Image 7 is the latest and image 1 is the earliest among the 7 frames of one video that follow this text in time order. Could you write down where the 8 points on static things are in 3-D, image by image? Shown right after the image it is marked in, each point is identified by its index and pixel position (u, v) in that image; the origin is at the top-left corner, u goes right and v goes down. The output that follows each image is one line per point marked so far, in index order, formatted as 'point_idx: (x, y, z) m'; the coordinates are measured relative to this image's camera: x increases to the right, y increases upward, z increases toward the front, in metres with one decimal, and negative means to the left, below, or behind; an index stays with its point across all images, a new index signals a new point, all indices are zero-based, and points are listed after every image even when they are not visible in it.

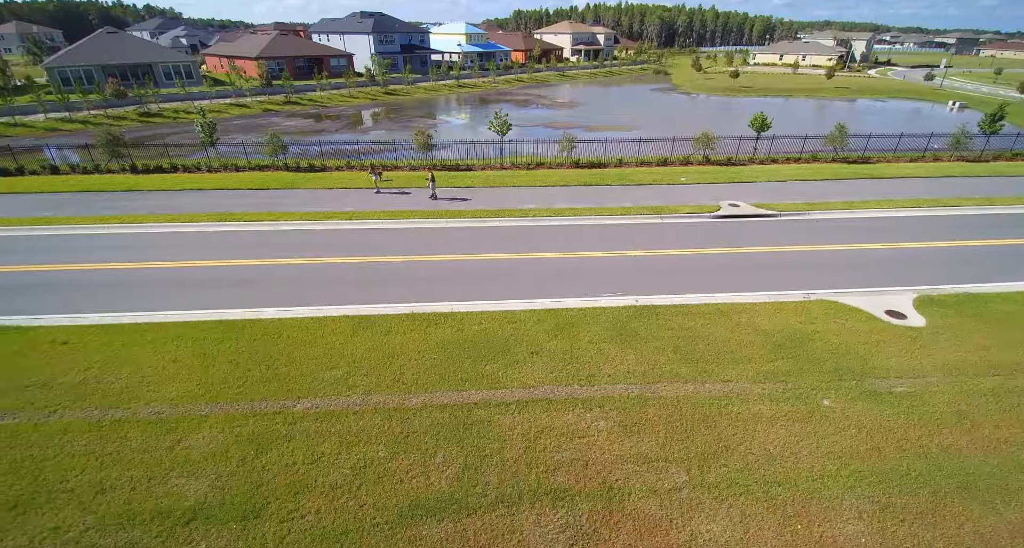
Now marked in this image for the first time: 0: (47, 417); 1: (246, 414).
0: (-8.2, -2.5, +8.8) m
1: (-4.7, -2.5, +8.8) m
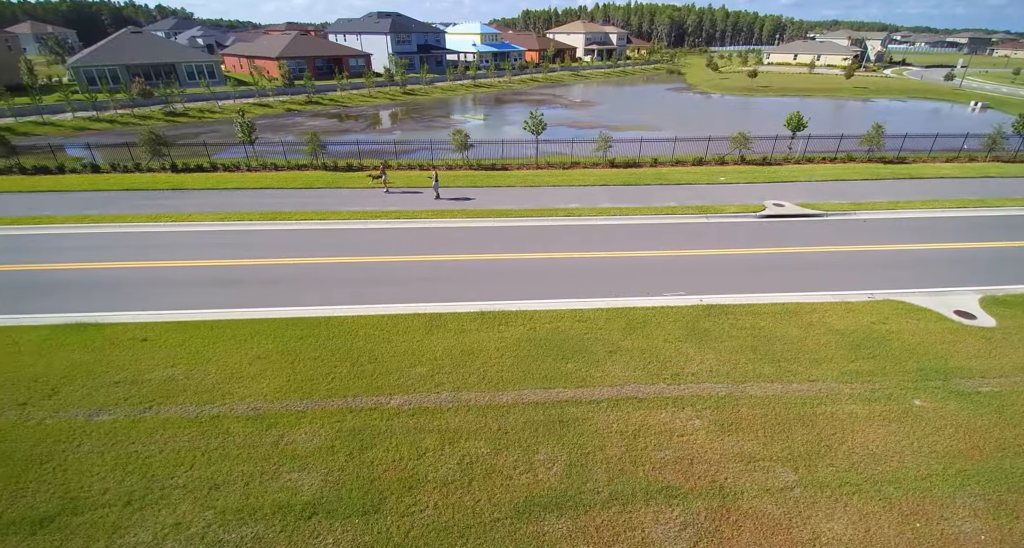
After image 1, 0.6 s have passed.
0: (-6.5, -2.5, +8.8) m
1: (-3.0, -2.4, +8.9) m
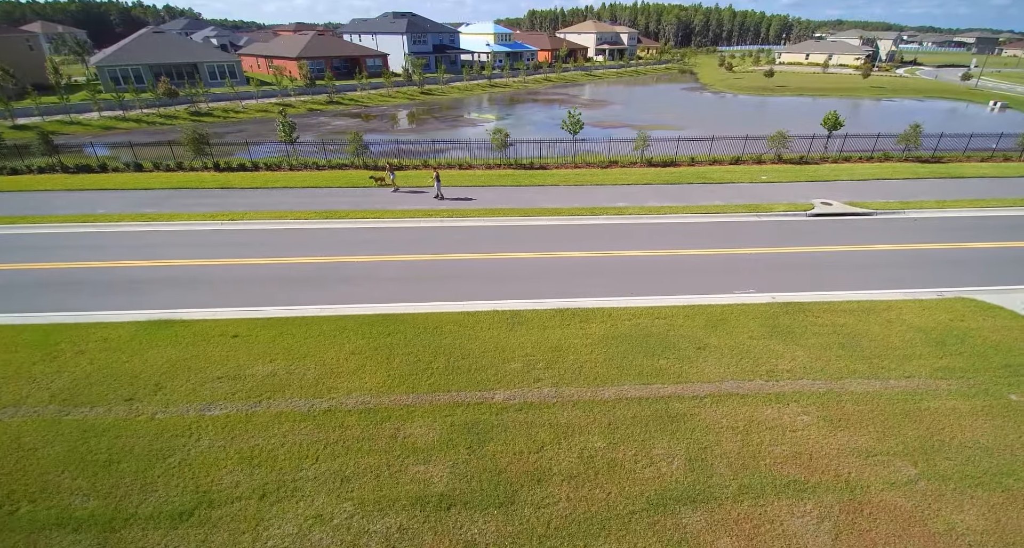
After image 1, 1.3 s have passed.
0: (-4.6, -2.4, +8.9) m
1: (-1.1, -2.4, +9.0) m
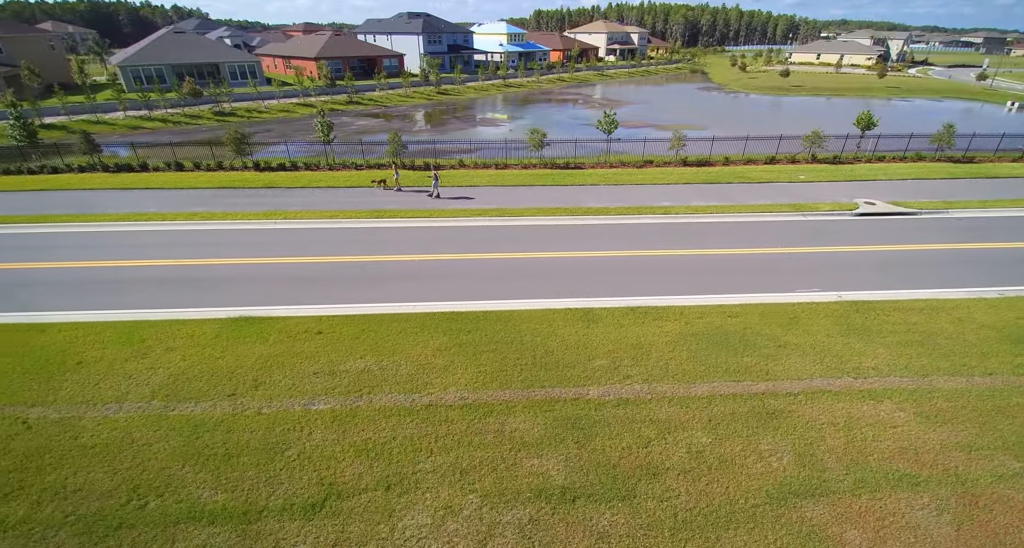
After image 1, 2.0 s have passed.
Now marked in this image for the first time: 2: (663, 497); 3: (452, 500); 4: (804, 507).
0: (-2.8, -2.3, +9.1) m
1: (+0.7, -2.3, +9.1) m
2: (+2.2, -3.2, +7.2) m
3: (-0.9, -3.3, +7.2) m
4: (+4.1, -3.3, +7.1) m
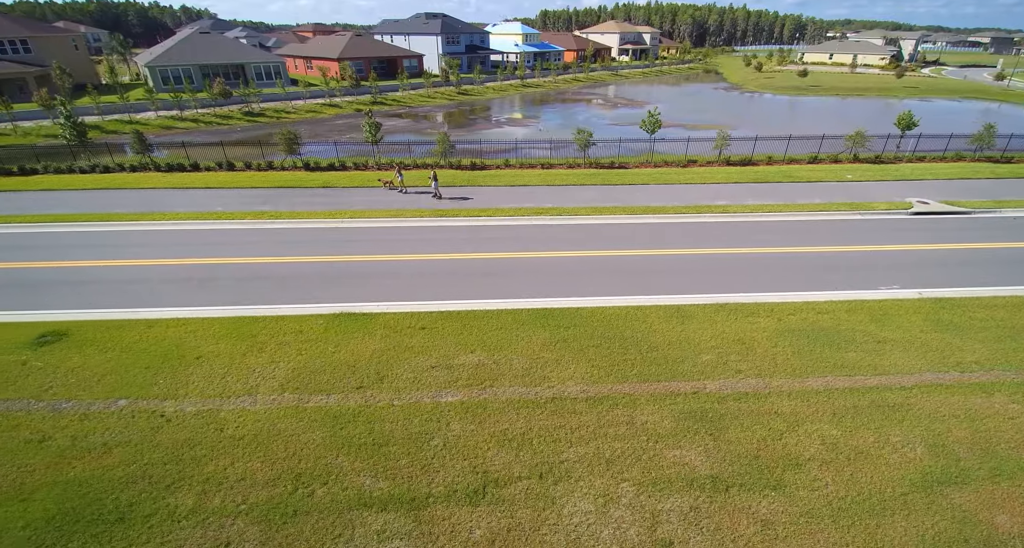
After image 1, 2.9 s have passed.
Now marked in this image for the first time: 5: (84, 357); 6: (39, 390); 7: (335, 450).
0: (-0.5, -2.3, +9.3) m
1: (+3.0, -2.3, +9.3) m
2: (+4.5, -3.2, +7.4) m
3: (+1.4, -3.2, +7.4) m
4: (+6.4, -3.2, +7.3) m
5: (-8.9, -1.7, +10.4) m
6: (-9.0, -2.2, +9.5) m
7: (-2.9, -2.8, +8.1) m
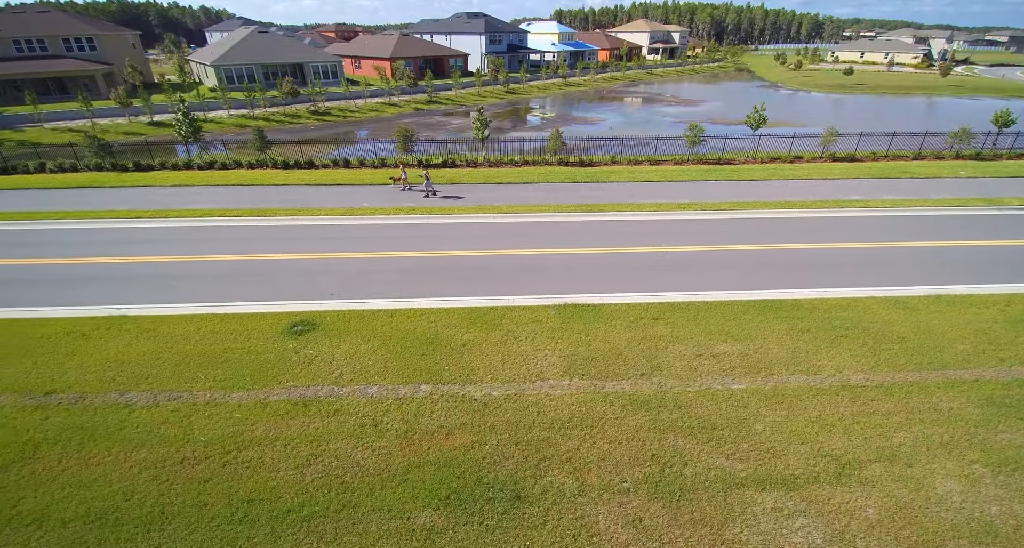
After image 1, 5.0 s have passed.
0: (+5.0, -2.1, +9.5) m
1: (+8.5, -2.1, +9.5) m
2: (+10.0, -3.0, +7.6) m
3: (+6.9, -3.0, +7.6) m
4: (+11.9, -3.0, +7.5) m
5: (-3.4, -1.5, +10.6) m
6: (-3.5, -2.0, +9.7) m
7: (+2.6, -2.6, +8.3) m
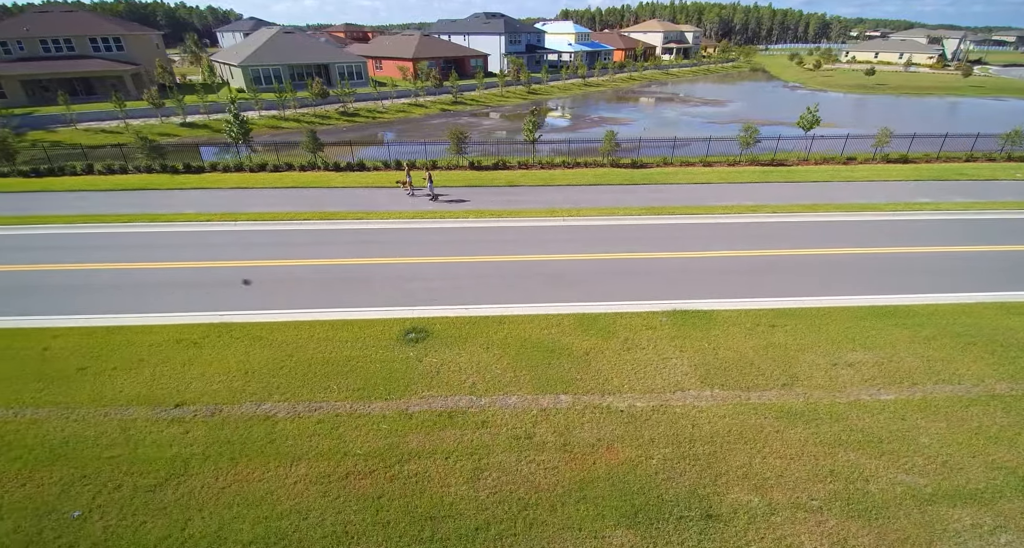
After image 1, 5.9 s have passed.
0: (+7.6, -2.2, +9.3) m
1: (+11.1, -2.2, +9.3) m
2: (+12.6, -3.1, +7.4) m
3: (+9.6, -3.1, +7.4) m
4: (+14.6, -3.2, +7.3) m
5: (-0.8, -1.7, +10.4) m
6: (-0.9, -2.1, +9.5) m
7: (+5.3, -2.8, +8.1) m
